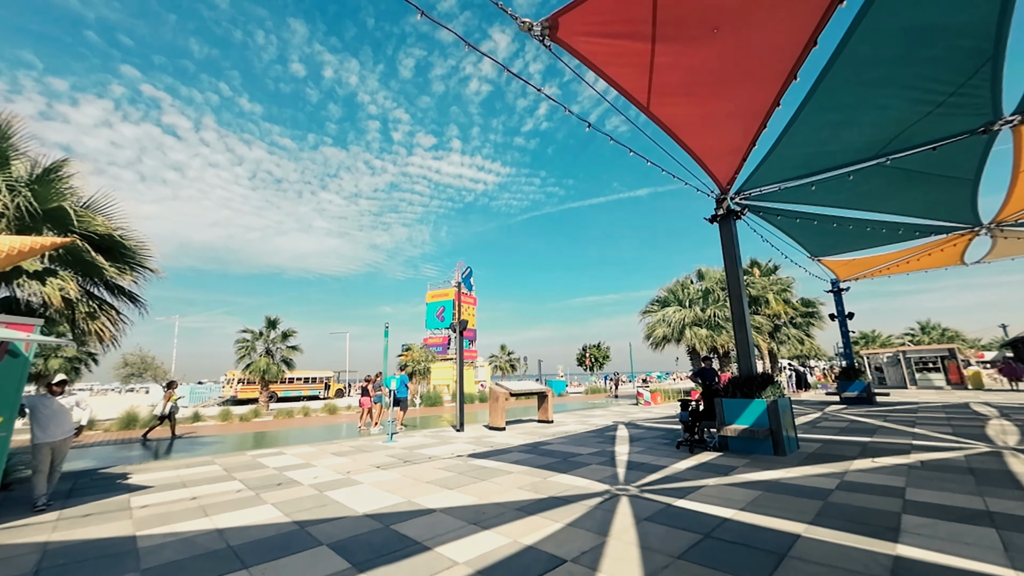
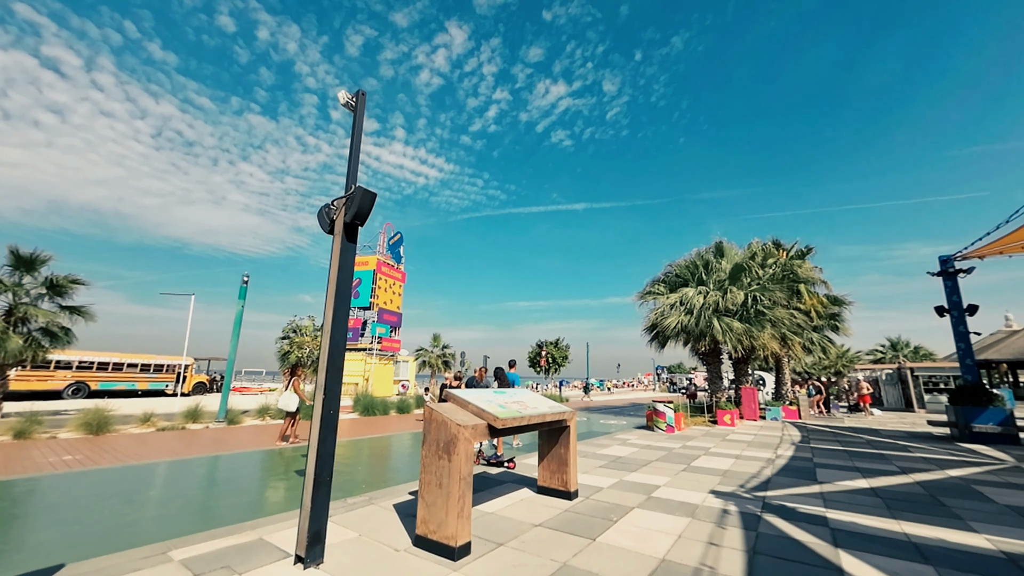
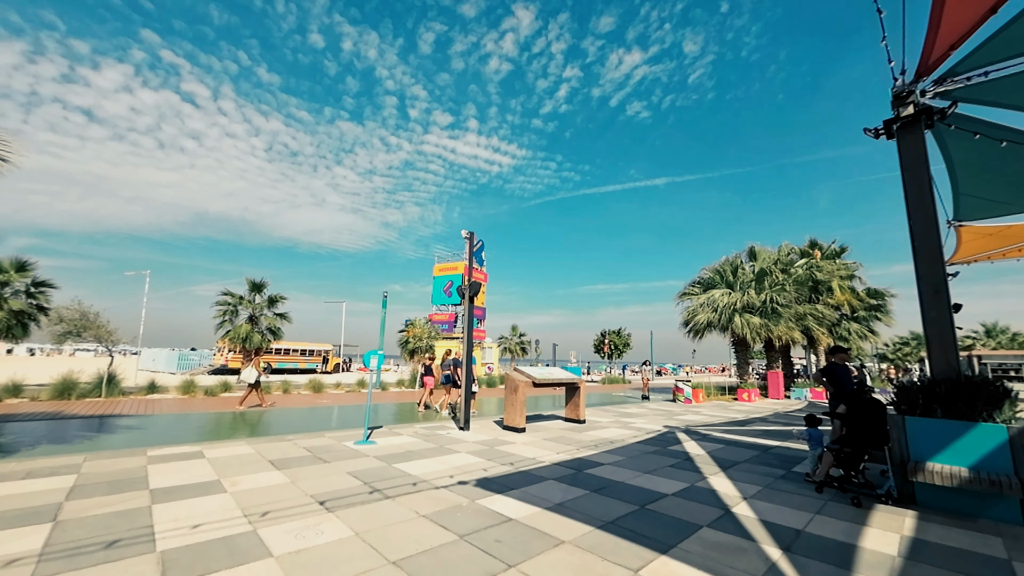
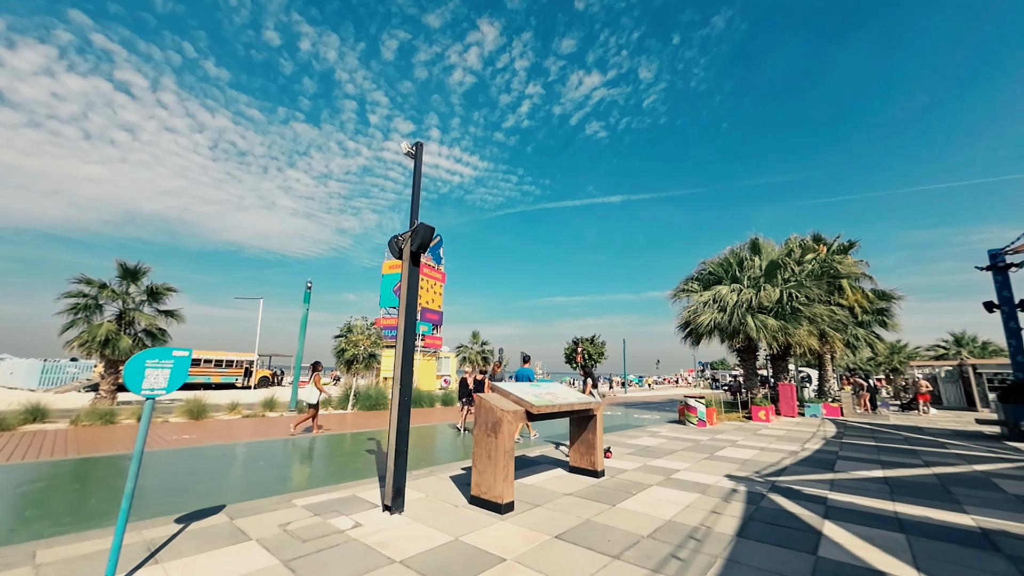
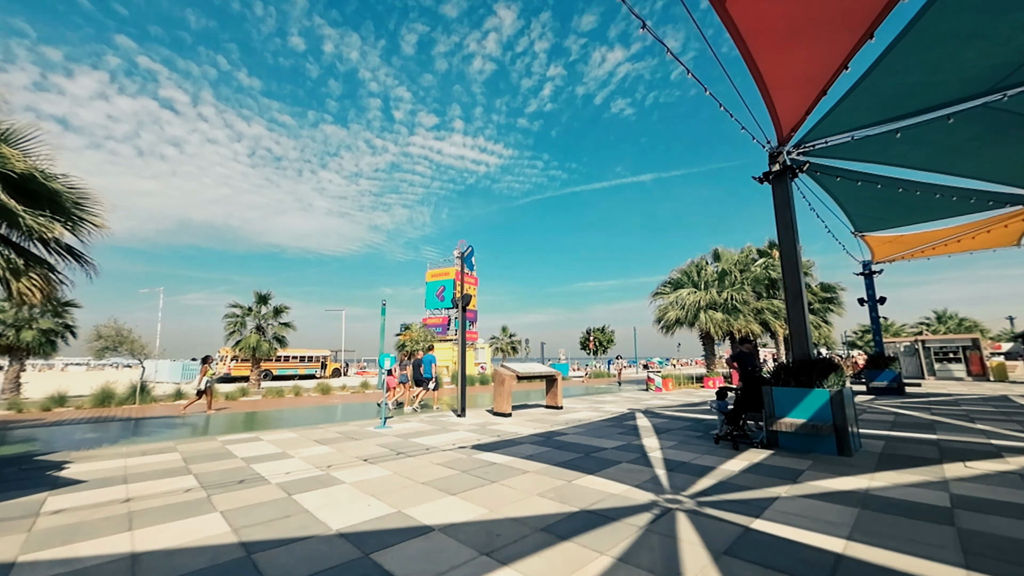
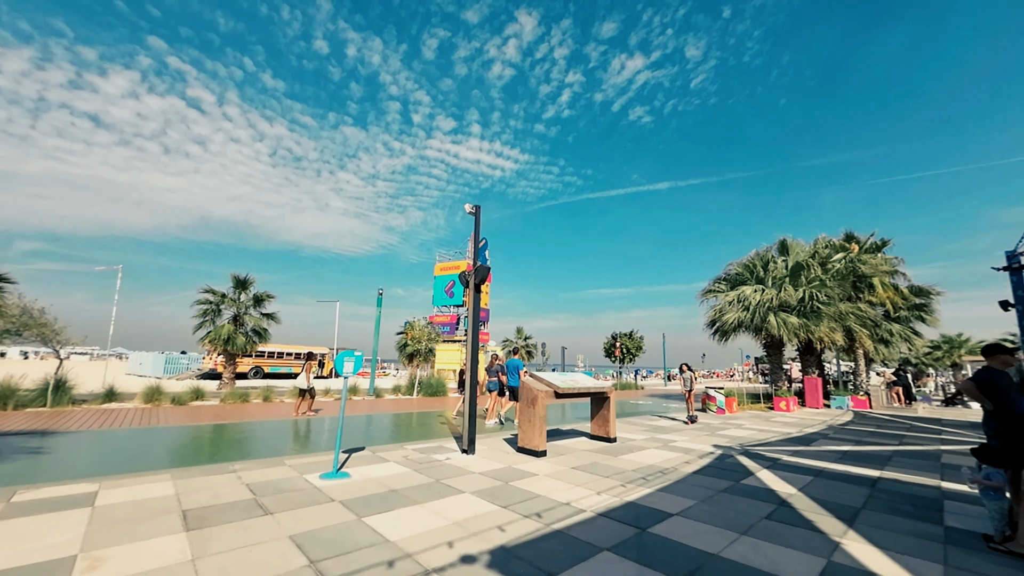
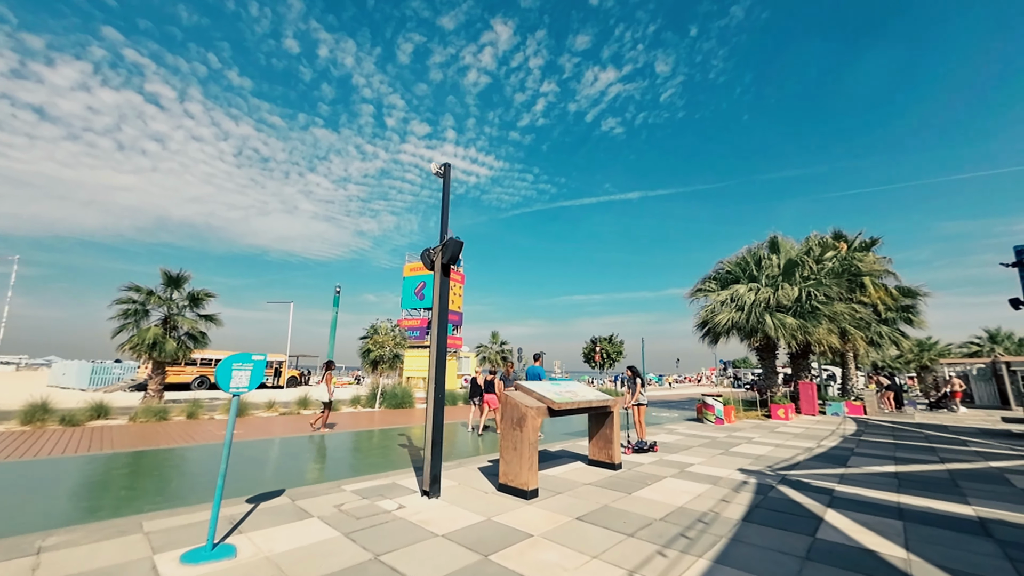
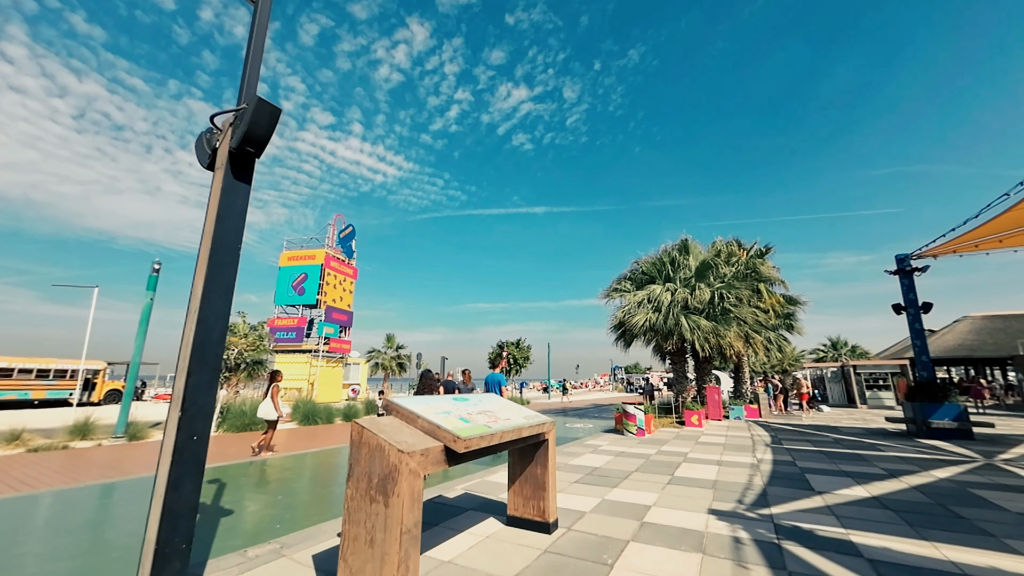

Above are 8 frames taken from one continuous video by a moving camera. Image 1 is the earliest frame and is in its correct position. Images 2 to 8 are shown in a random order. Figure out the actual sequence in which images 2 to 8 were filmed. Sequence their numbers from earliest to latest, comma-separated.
5, 3, 6, 7, 4, 2, 8
